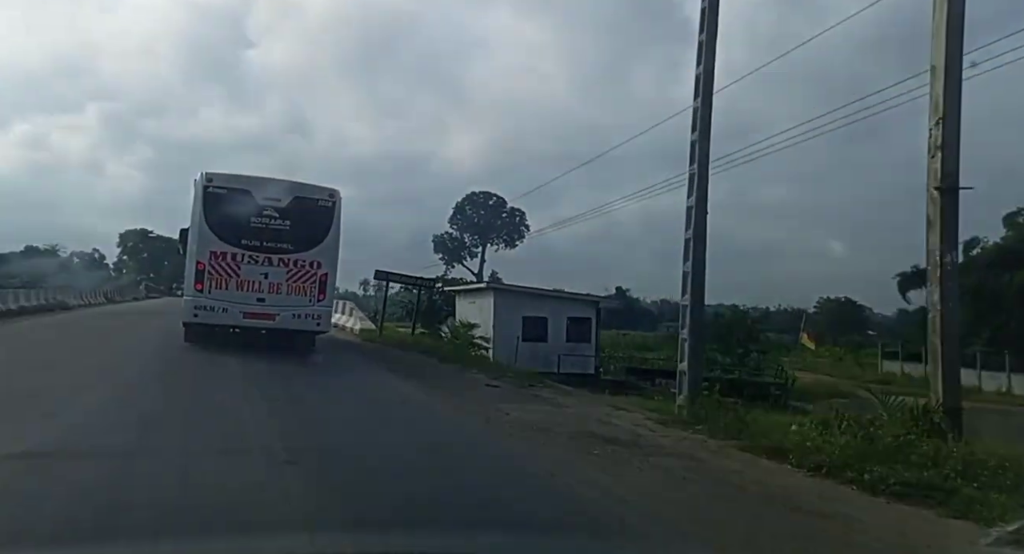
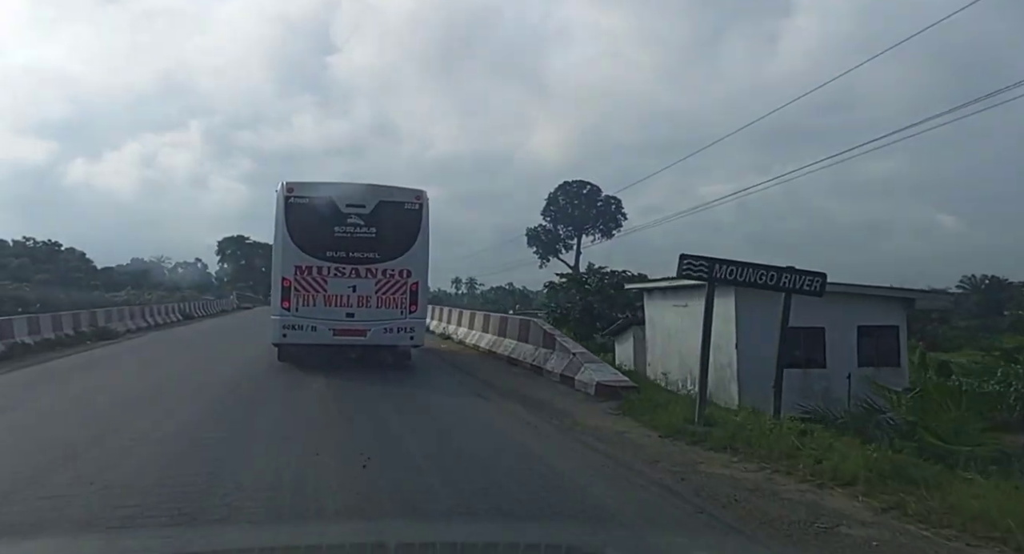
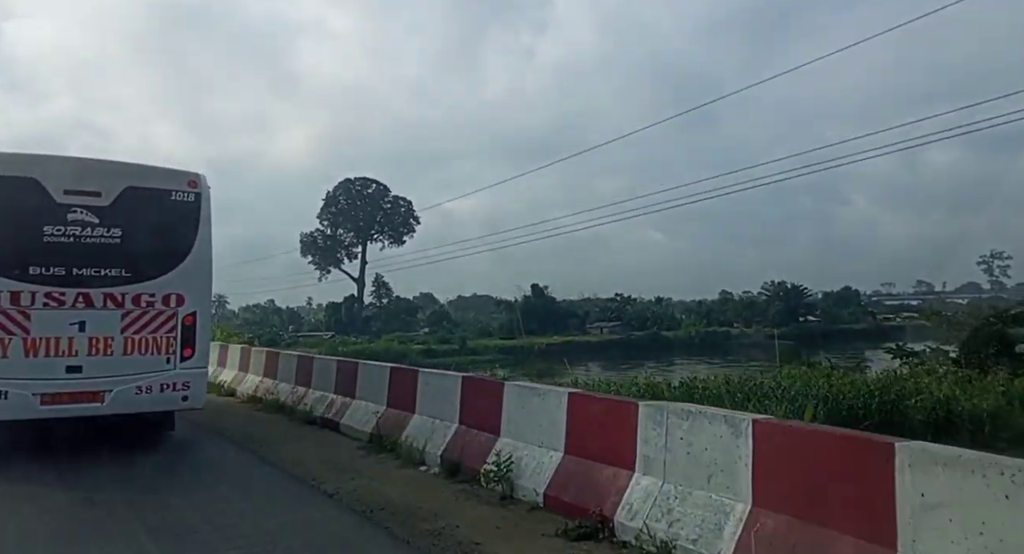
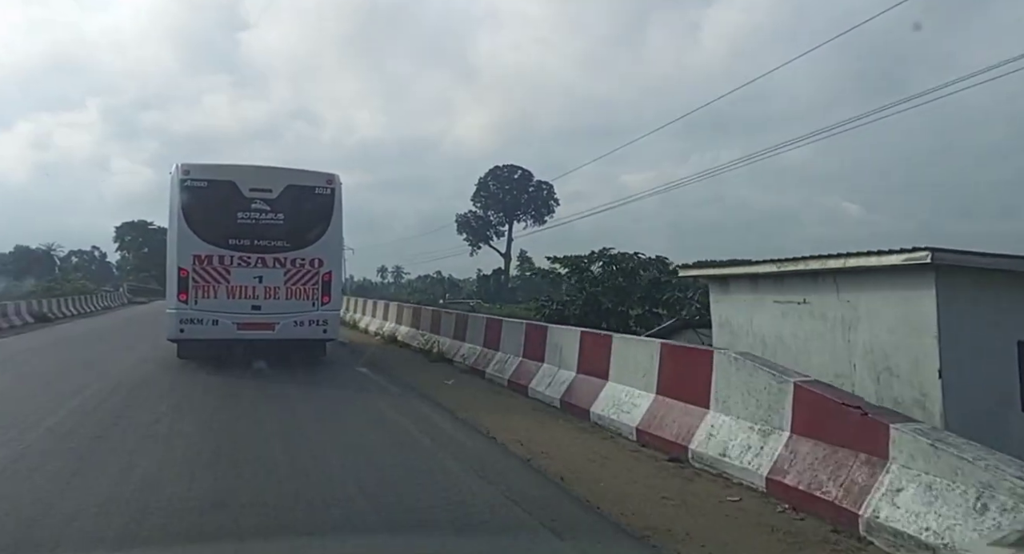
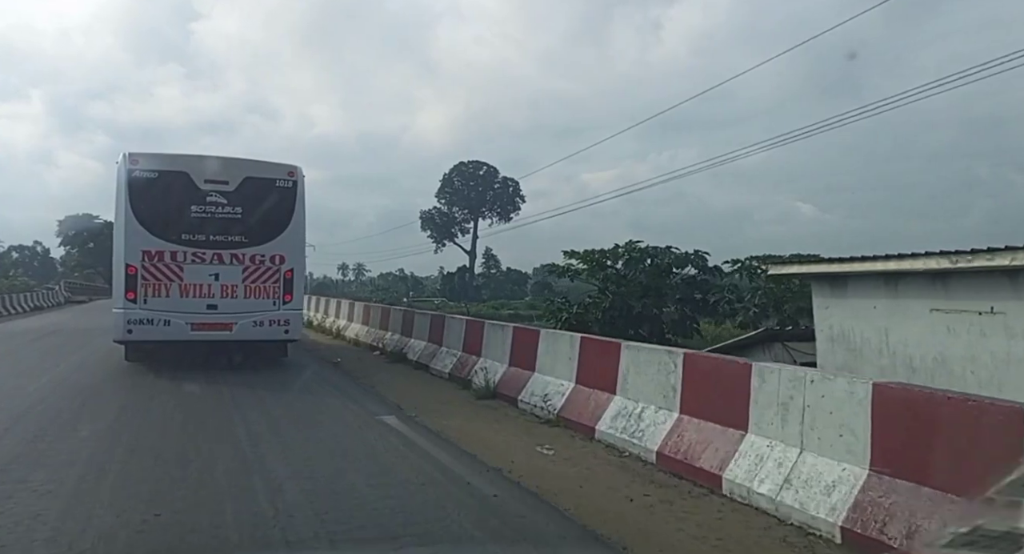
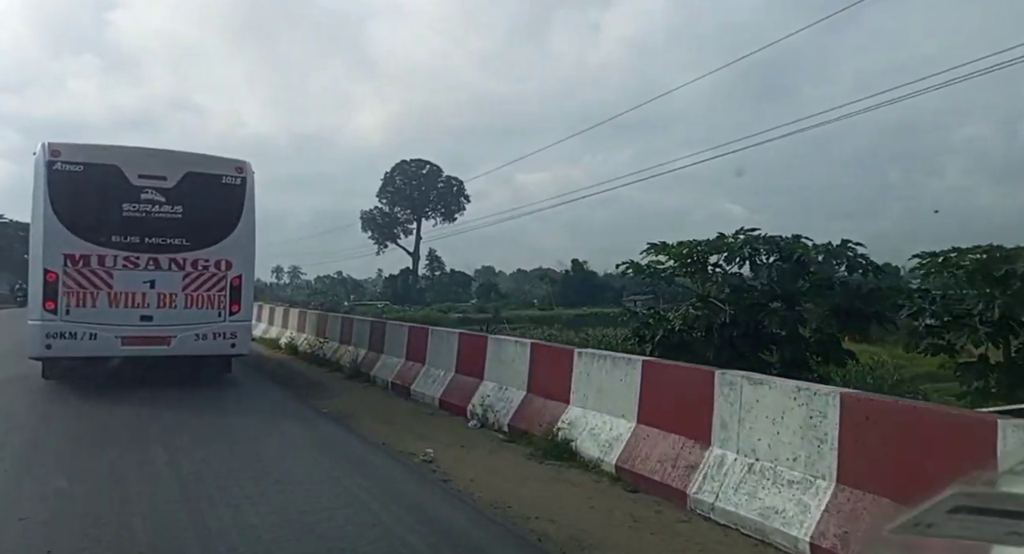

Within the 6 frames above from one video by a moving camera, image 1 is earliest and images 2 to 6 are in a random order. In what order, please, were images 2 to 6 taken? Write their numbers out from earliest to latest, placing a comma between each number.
2, 4, 5, 6, 3
